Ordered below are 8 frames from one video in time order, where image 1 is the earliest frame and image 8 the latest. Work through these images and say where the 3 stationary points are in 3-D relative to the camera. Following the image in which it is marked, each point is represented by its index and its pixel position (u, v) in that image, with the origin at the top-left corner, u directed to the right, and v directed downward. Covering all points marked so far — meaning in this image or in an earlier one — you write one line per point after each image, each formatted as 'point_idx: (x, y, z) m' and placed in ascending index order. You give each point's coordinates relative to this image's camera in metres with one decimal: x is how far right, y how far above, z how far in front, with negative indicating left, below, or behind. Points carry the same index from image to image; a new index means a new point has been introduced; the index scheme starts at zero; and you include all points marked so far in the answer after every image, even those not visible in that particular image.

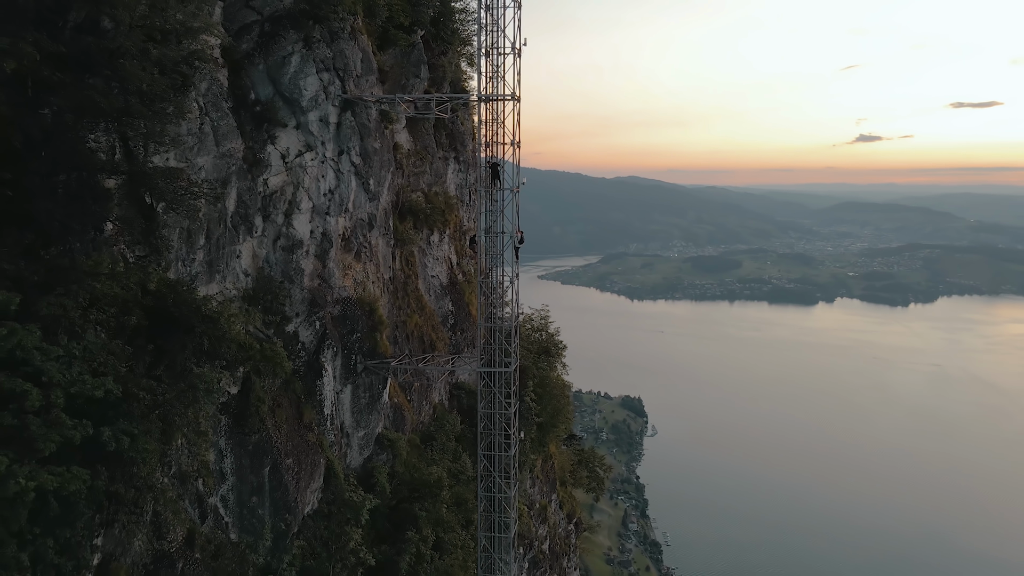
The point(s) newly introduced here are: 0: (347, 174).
0: (-3.2, +2.2, +14.4) m
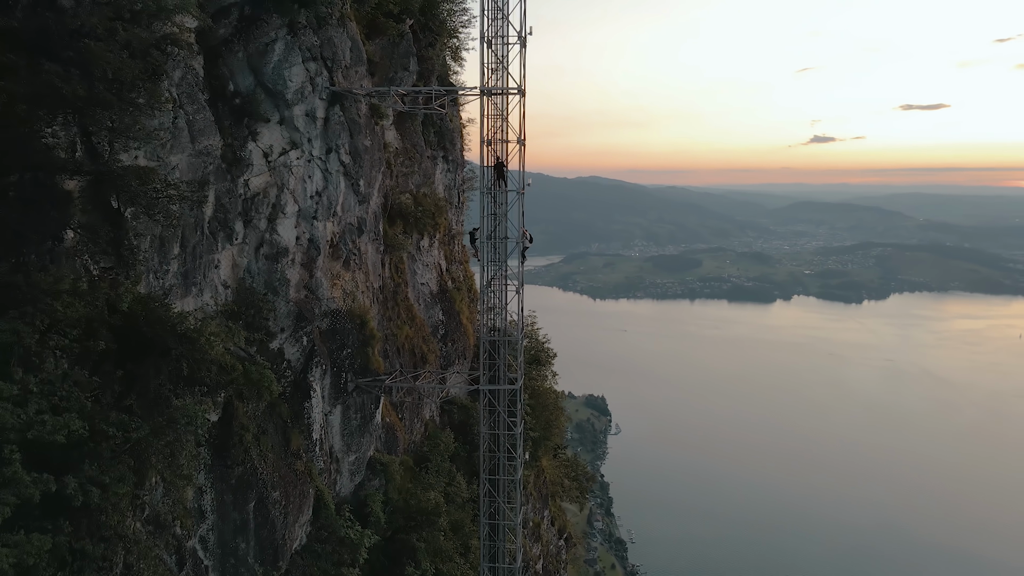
0: (-3.1, +2.0, +13.1) m
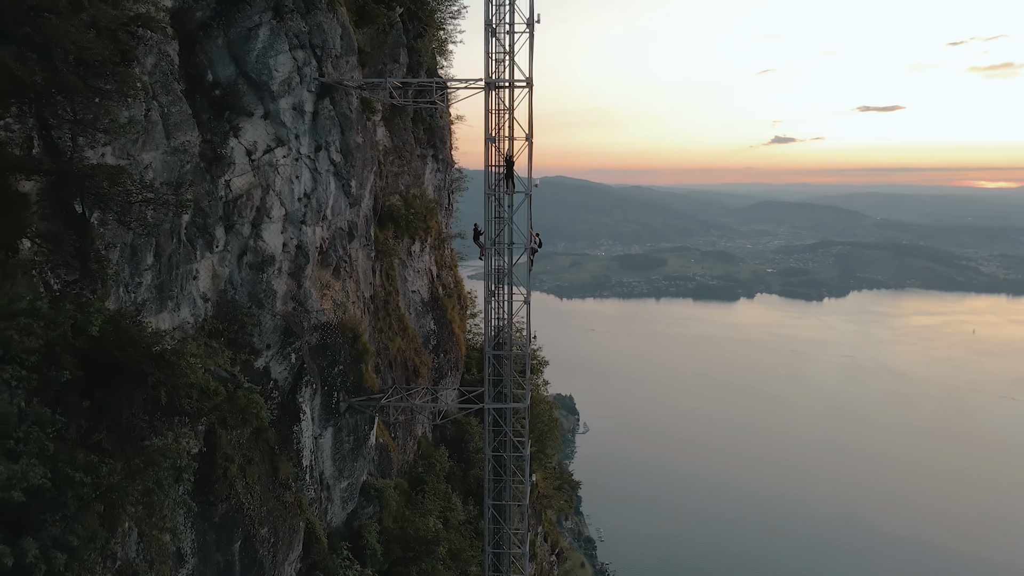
0: (-3.0, +1.8, +11.9) m
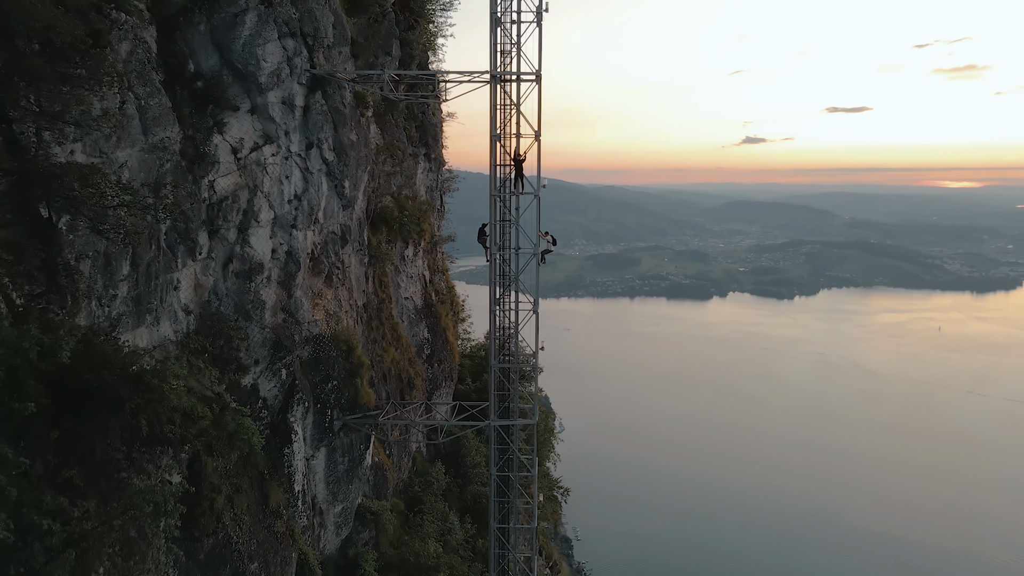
0: (-2.9, +1.7, +11.0) m
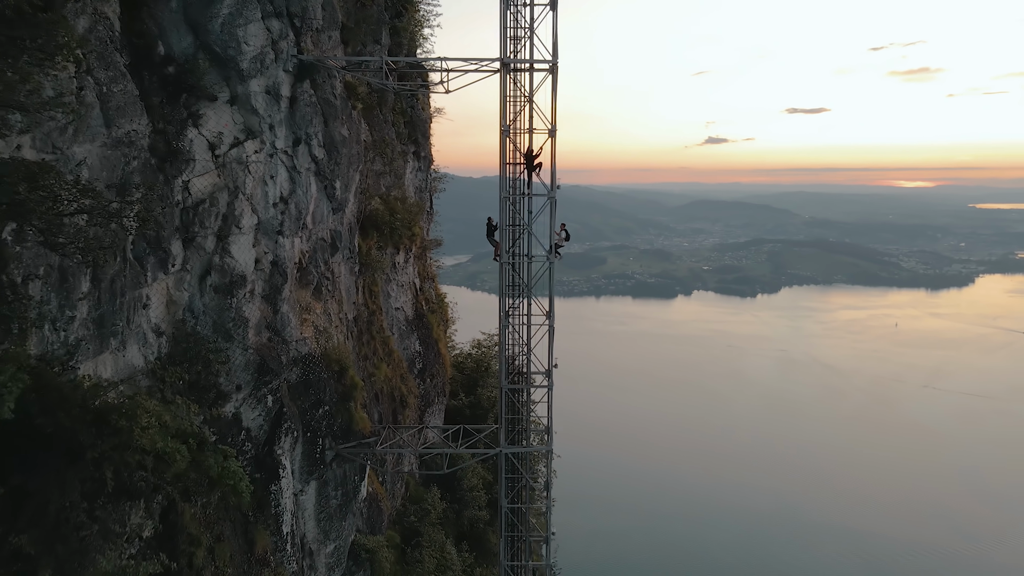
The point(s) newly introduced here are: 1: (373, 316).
0: (-2.7, +1.5, +9.8) m
1: (-2.3, -0.5, +12.5) m
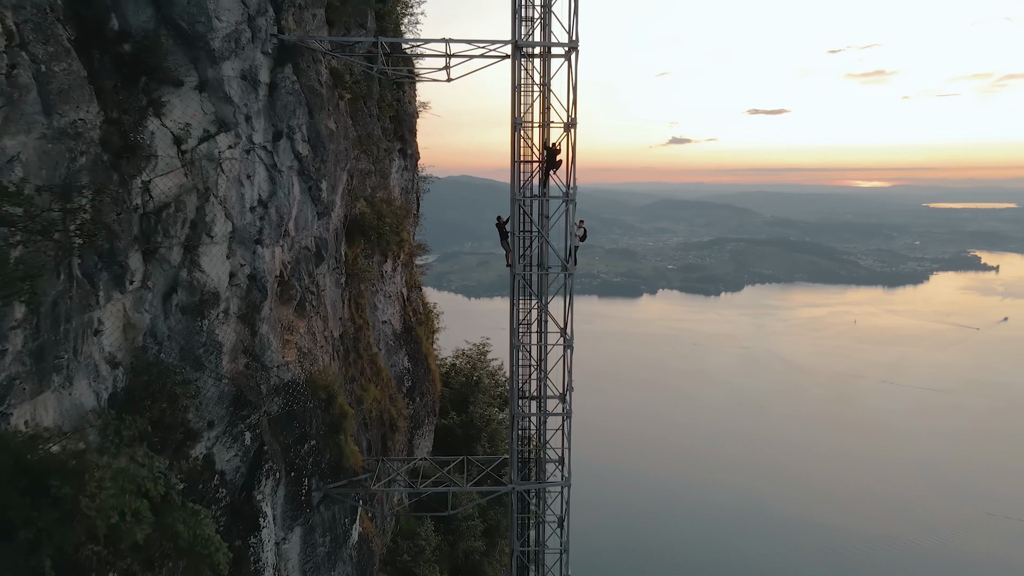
0: (-2.6, +1.3, +8.4) m
1: (-2.3, -0.7, +11.2) m
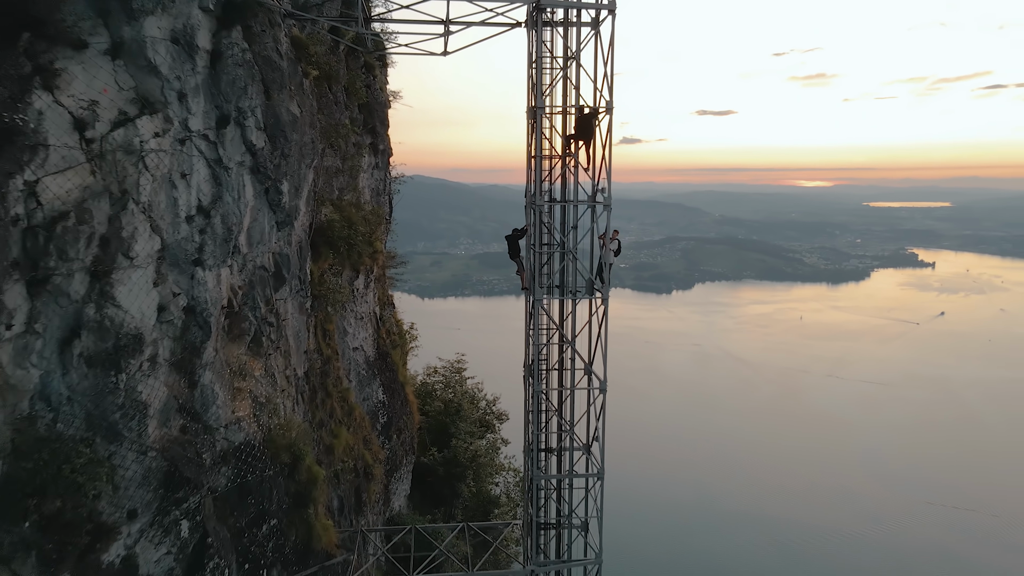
0: (-2.4, +1.0, +6.4) m
1: (-2.3, -1.0, +9.2) m
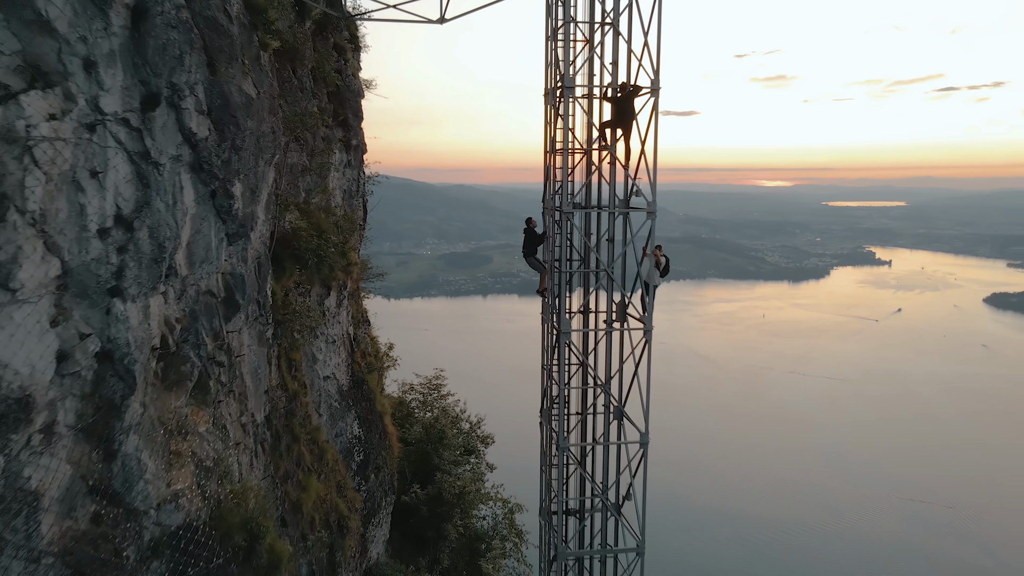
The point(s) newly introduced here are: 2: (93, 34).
0: (-2.3, +0.8, +4.8) m
1: (-2.2, -1.2, +7.7) m
2: (-2.4, +1.5, +4.3) m
